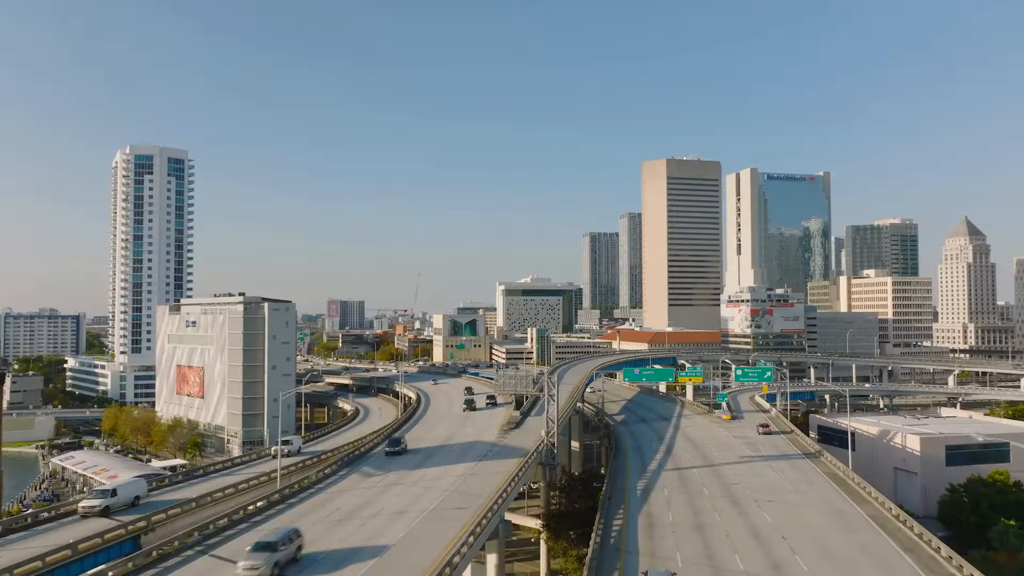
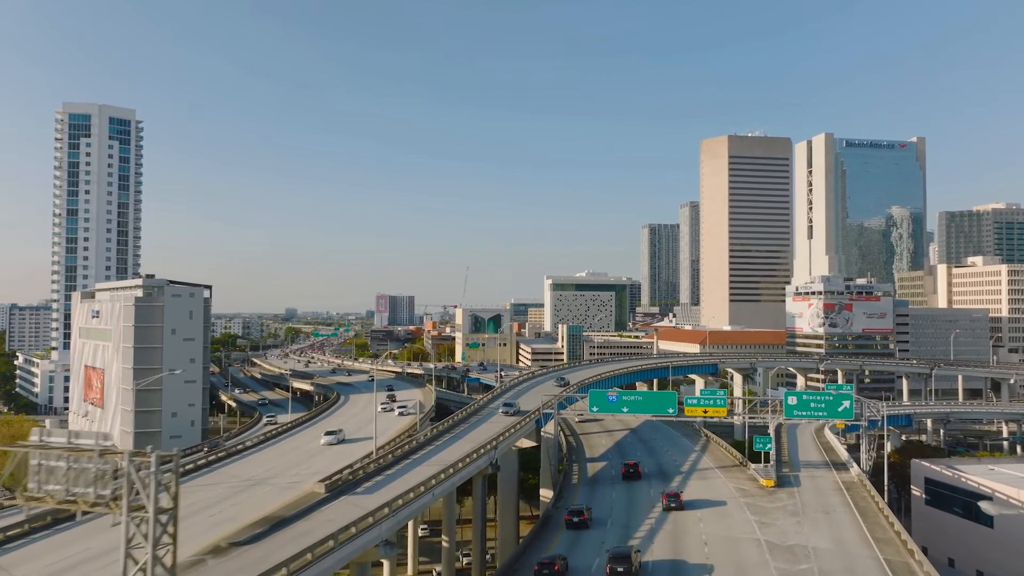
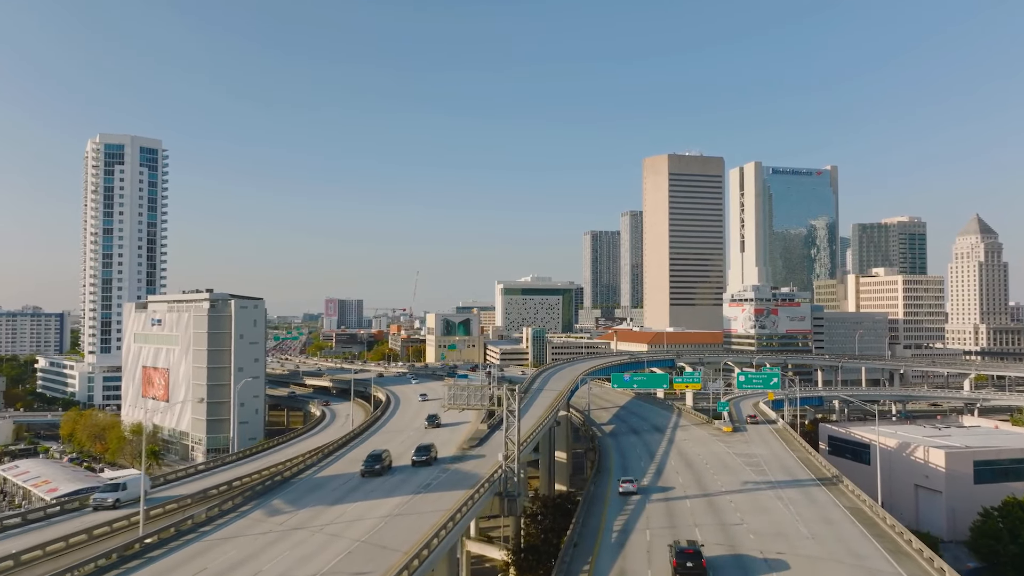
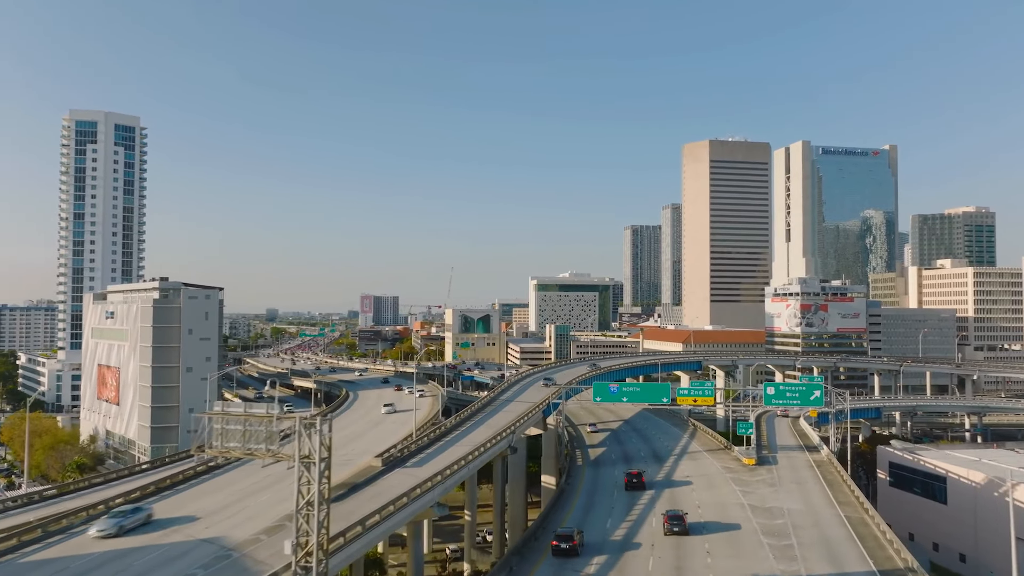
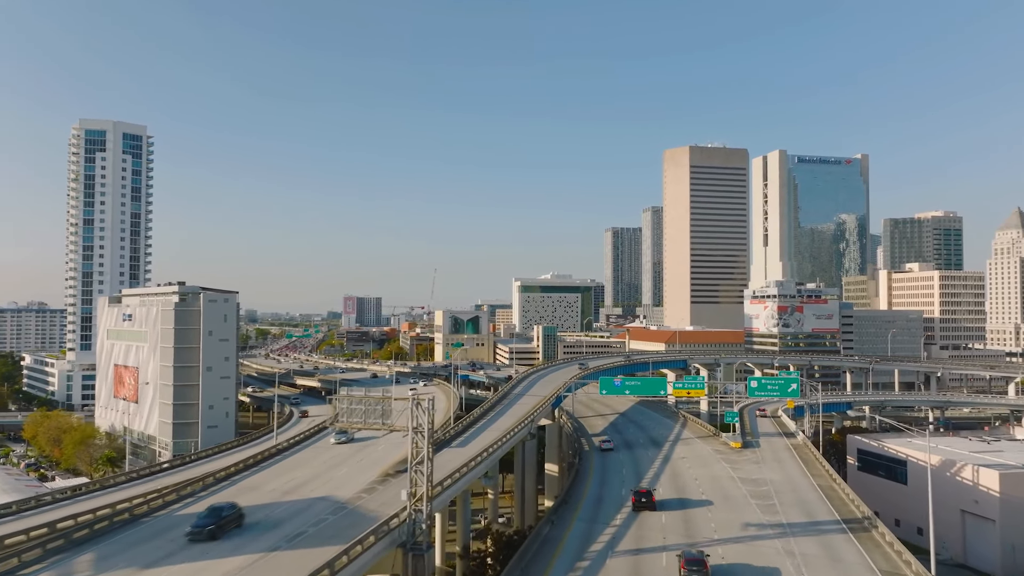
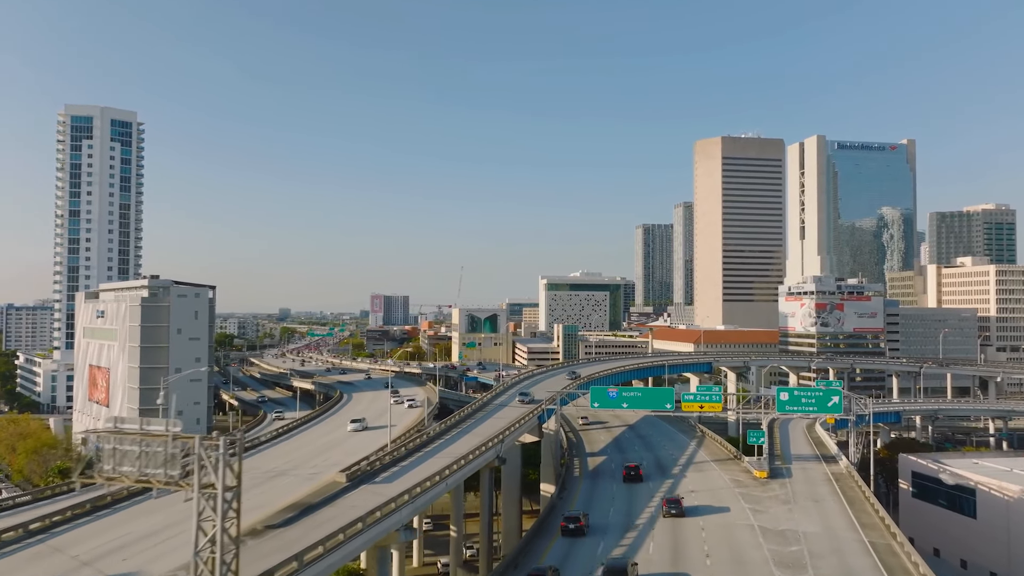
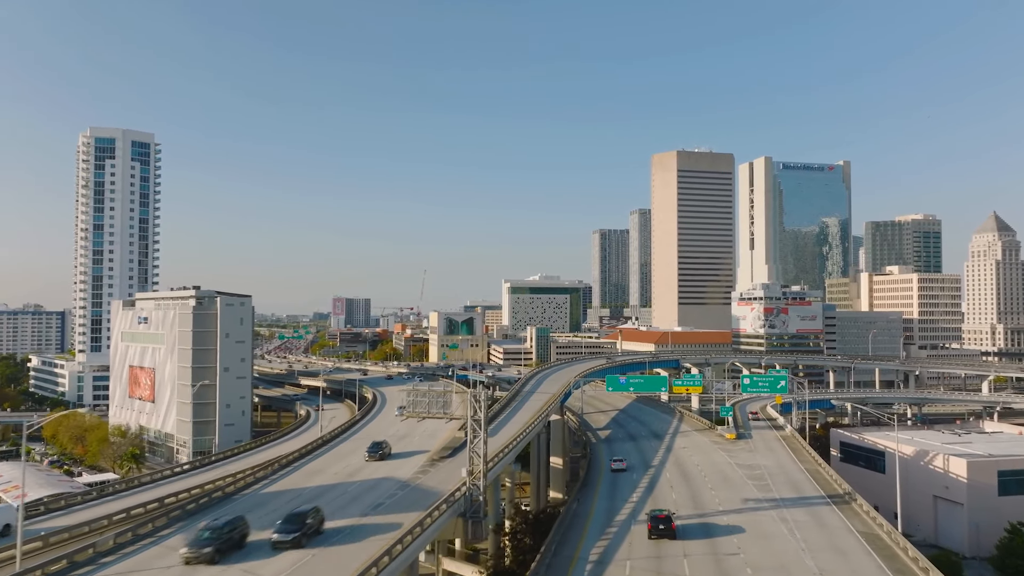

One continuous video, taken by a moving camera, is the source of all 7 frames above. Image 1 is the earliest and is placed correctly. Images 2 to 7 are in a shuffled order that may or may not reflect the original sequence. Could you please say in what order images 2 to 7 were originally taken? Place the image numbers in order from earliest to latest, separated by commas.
3, 7, 5, 4, 6, 2
